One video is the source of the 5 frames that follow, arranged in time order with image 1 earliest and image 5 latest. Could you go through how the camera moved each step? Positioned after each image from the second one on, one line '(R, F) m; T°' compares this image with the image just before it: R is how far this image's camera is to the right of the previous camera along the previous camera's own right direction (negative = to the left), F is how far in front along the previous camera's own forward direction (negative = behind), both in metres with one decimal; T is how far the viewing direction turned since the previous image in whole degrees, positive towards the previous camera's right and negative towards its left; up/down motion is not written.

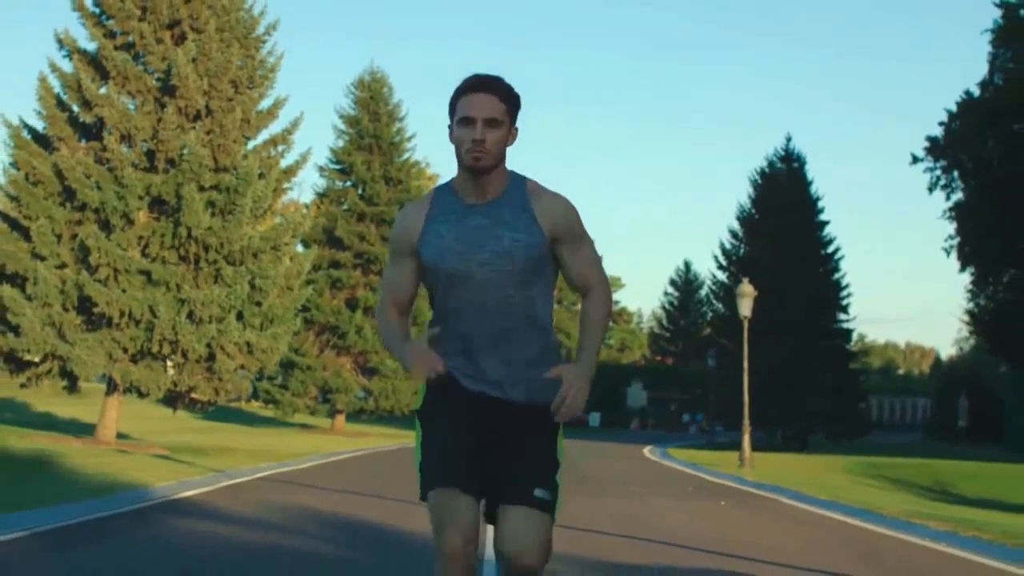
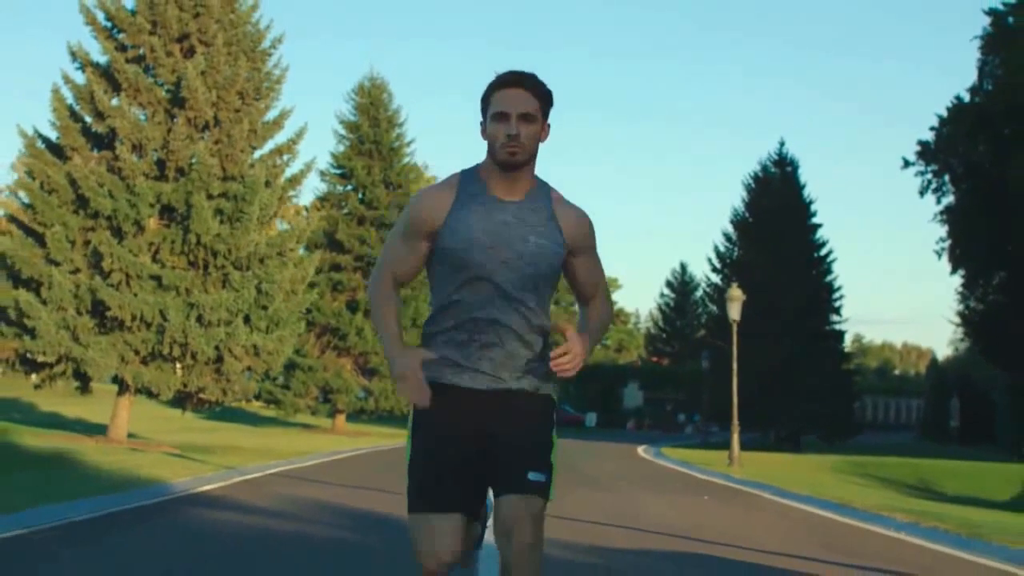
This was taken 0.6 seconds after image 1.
(0.0, -1.1) m; 0°
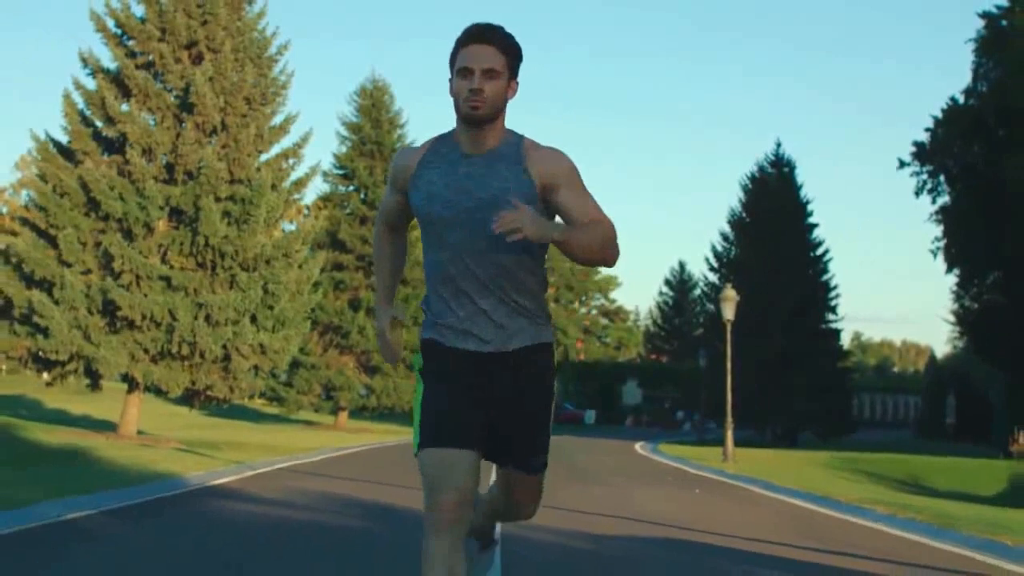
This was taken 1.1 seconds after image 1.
(0.0, -0.8) m; 0°
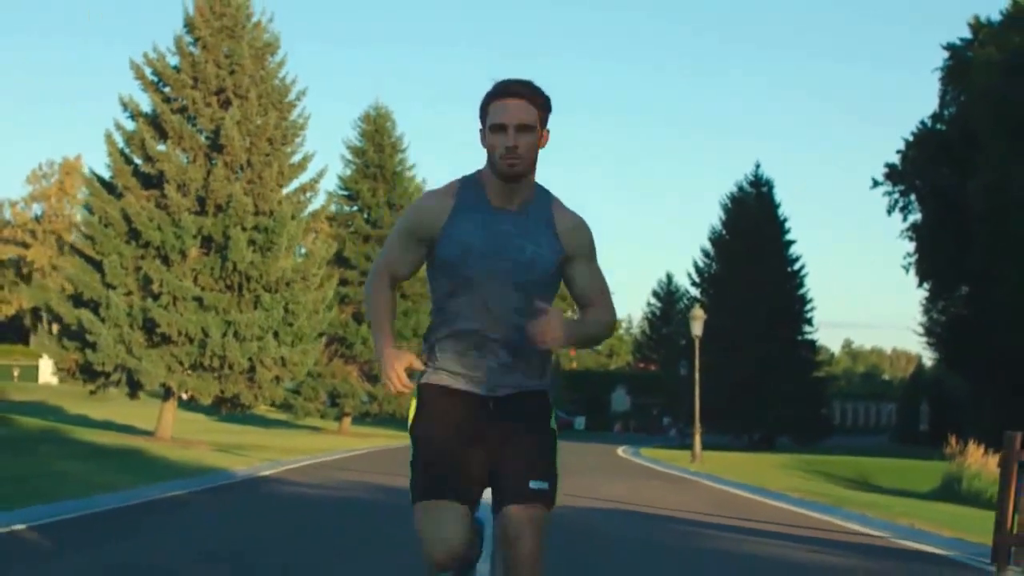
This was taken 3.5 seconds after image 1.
(+0.1, -4.1) m; 0°
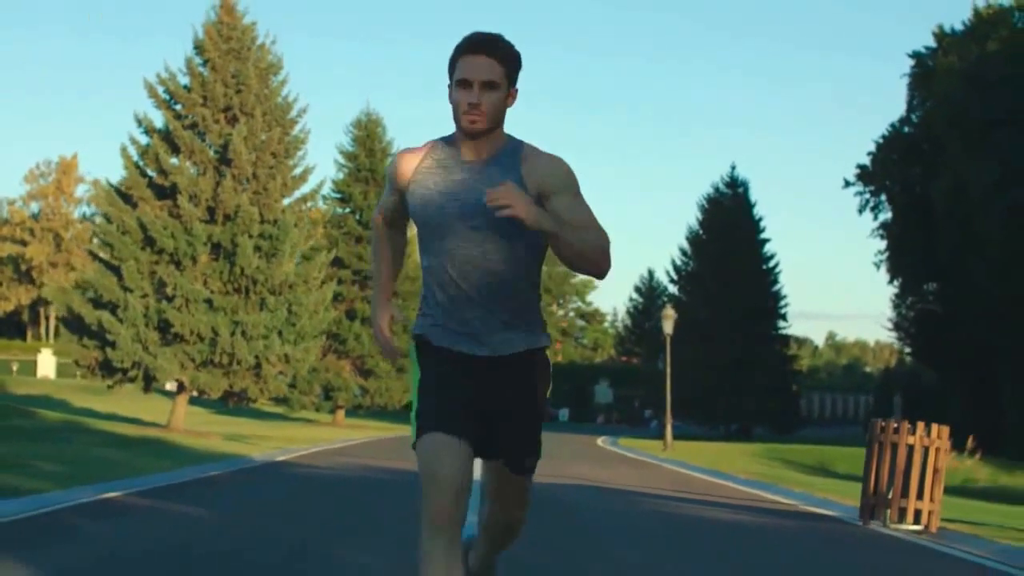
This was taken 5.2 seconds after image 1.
(0.0, -3.0) m; +1°
